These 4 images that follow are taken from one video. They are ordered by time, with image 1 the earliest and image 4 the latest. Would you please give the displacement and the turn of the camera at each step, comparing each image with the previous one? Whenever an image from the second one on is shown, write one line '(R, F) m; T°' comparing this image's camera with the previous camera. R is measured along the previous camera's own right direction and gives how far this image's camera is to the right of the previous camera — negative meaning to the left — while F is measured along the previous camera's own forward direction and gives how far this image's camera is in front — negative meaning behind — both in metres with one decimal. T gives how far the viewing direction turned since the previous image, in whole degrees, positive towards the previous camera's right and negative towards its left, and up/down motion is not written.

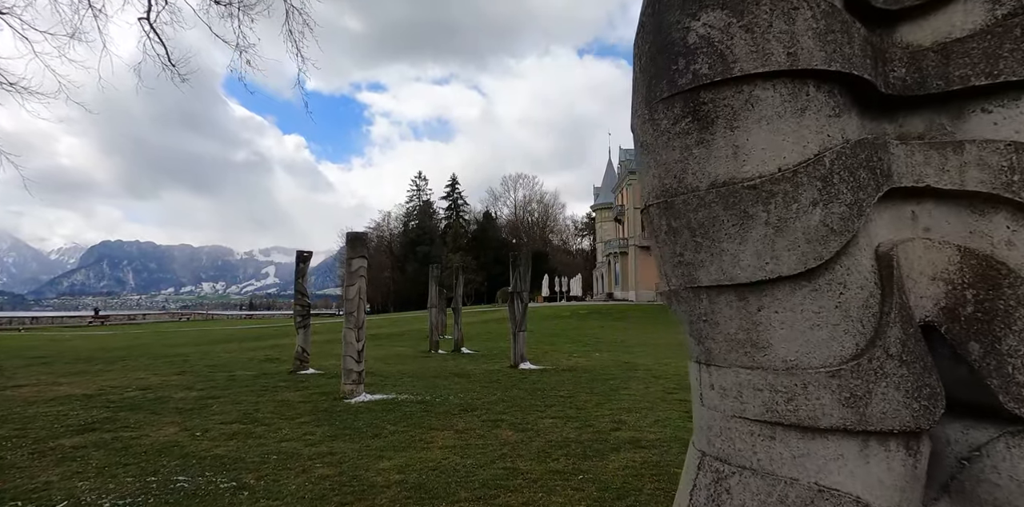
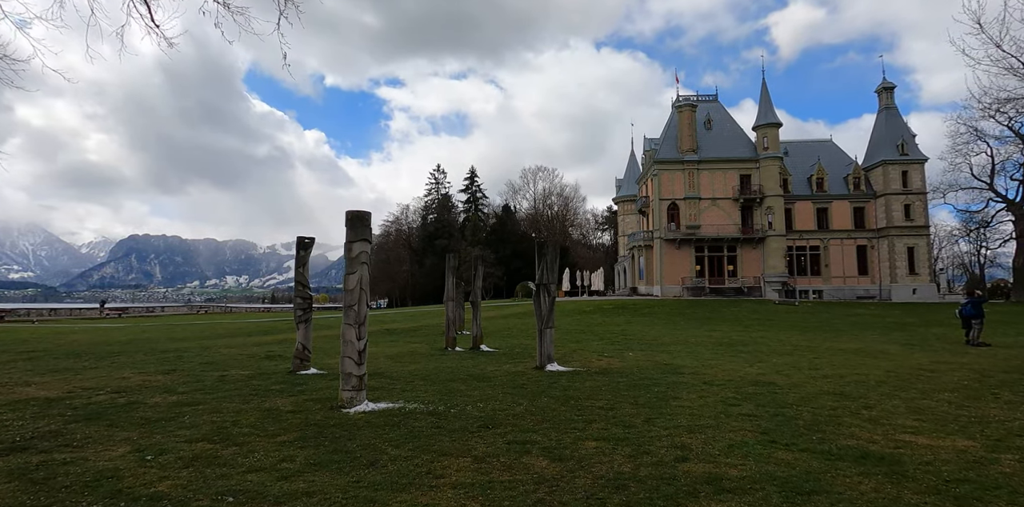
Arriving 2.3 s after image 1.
(-0.2, +1.7) m; -2°
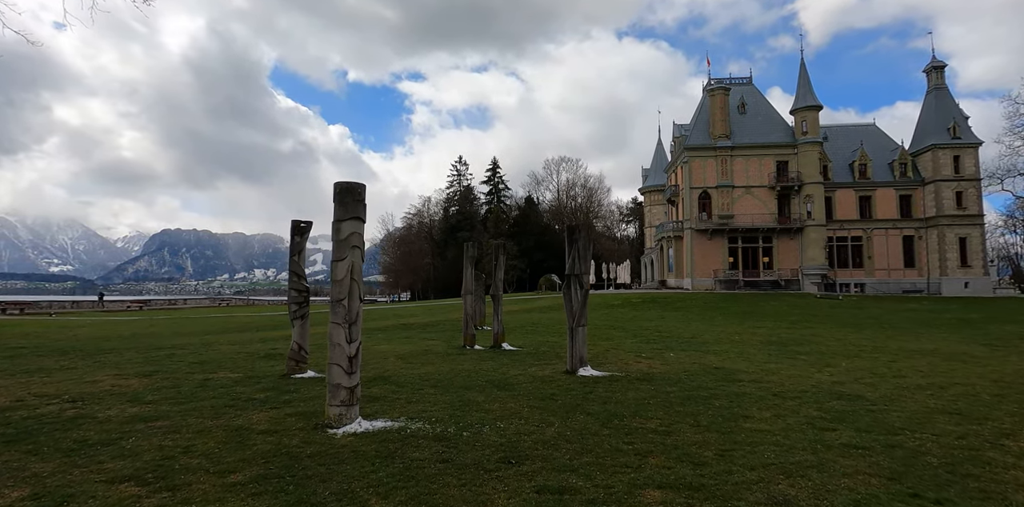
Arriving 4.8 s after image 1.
(-0.1, +1.9) m; -2°
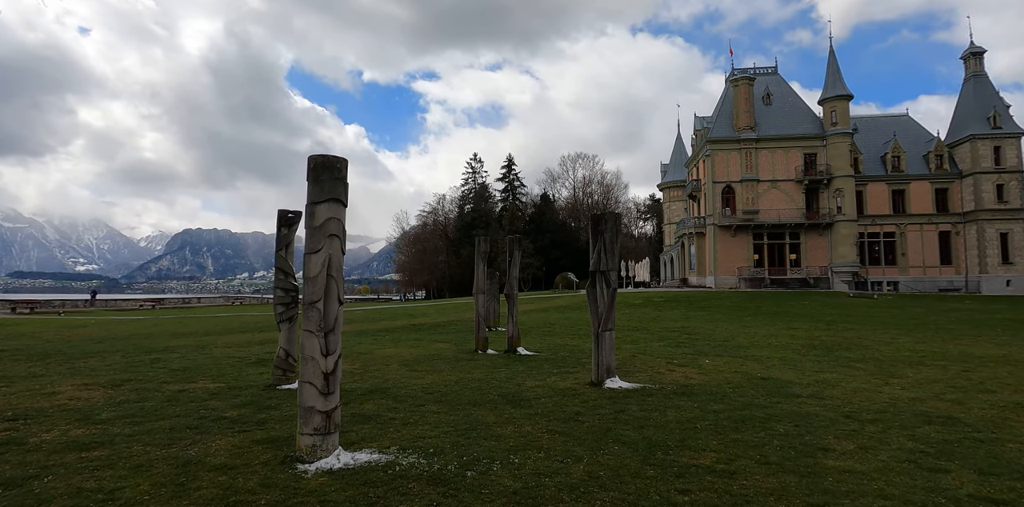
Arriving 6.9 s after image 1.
(0.0, +1.5) m; -2°
